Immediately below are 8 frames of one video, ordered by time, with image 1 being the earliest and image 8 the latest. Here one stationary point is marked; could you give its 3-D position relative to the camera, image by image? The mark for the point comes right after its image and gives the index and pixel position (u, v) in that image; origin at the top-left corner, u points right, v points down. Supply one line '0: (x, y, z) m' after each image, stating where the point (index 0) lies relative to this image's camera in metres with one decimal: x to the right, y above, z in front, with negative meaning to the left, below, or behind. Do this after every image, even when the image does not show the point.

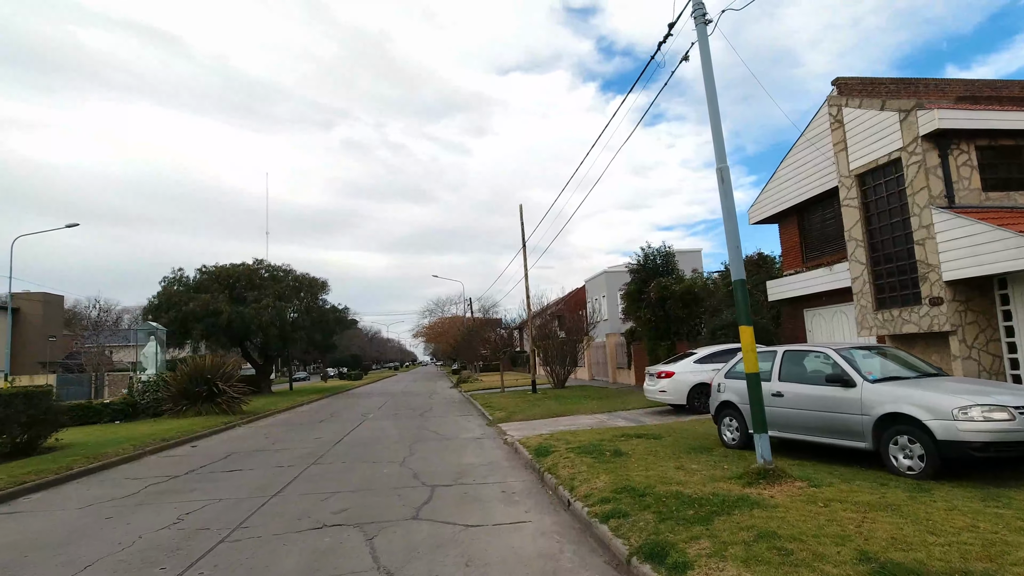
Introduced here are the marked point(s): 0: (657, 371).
0: (+3.7, -2.1, +14.0) m
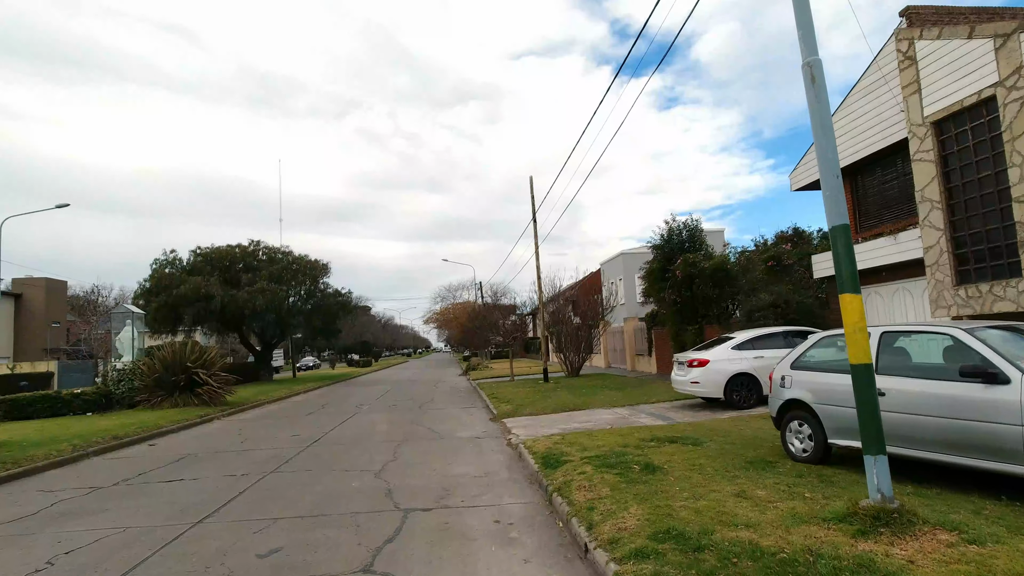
0: (+3.8, -1.5, +12.0) m
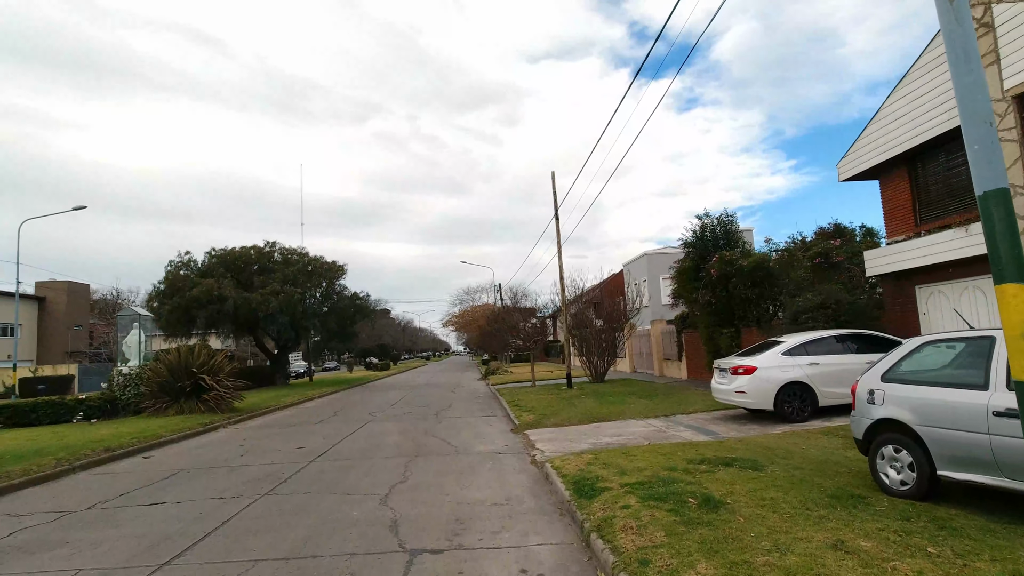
0: (+4.3, -1.5, +10.7) m
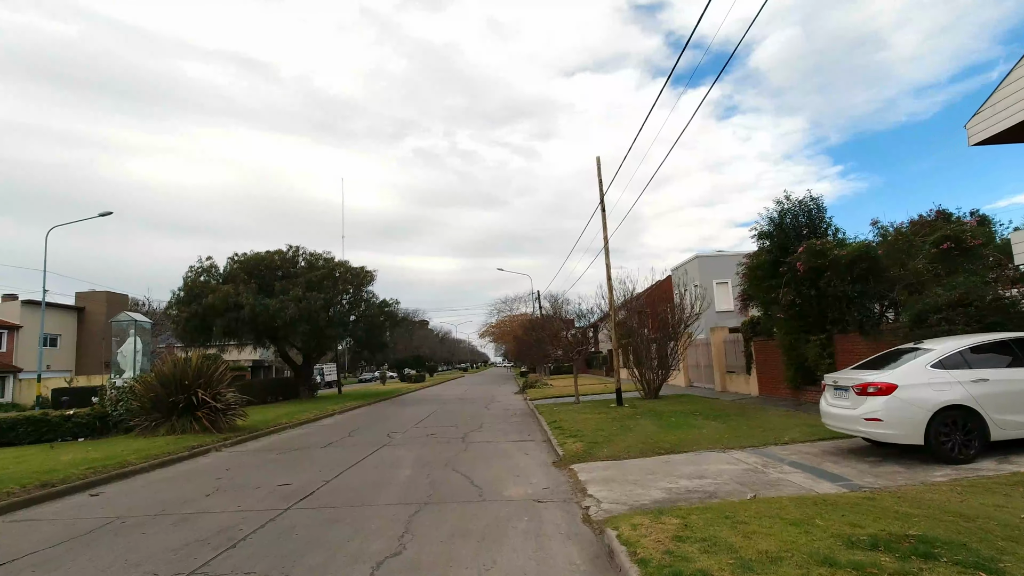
0: (+4.9, -1.3, +7.8) m
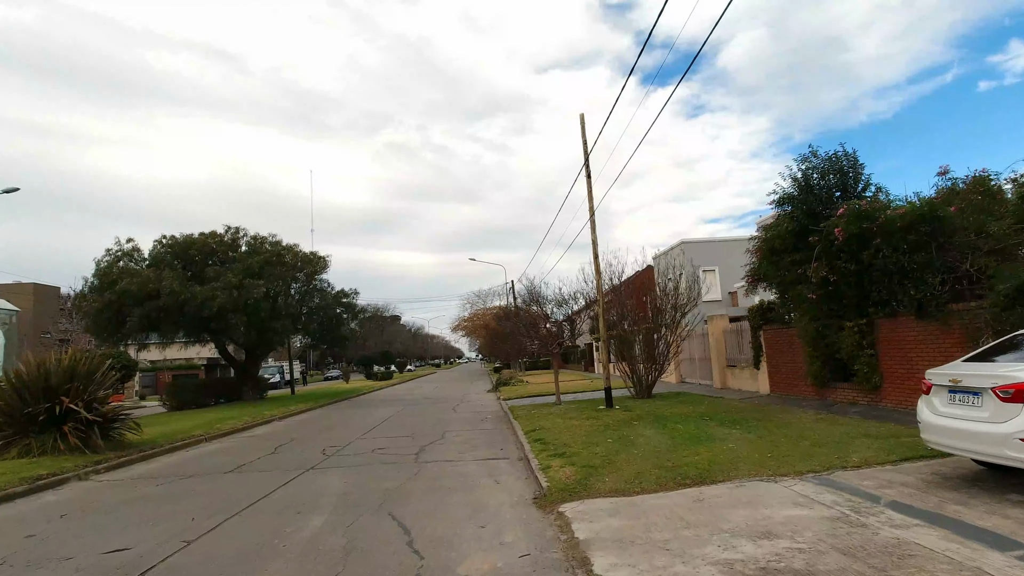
0: (+4.5, -0.9, +5.1) m
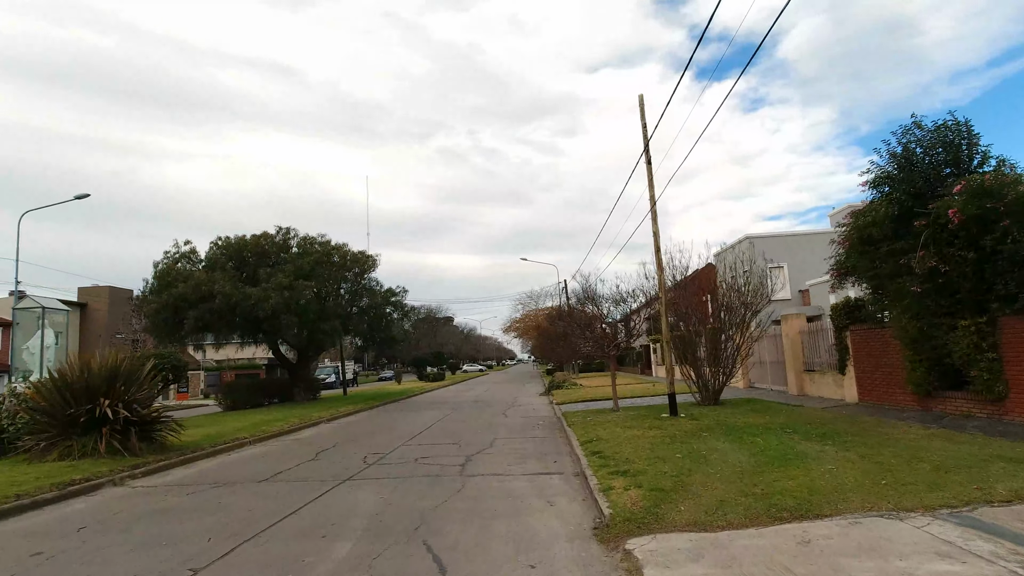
0: (+4.9, -0.7, +3.6) m
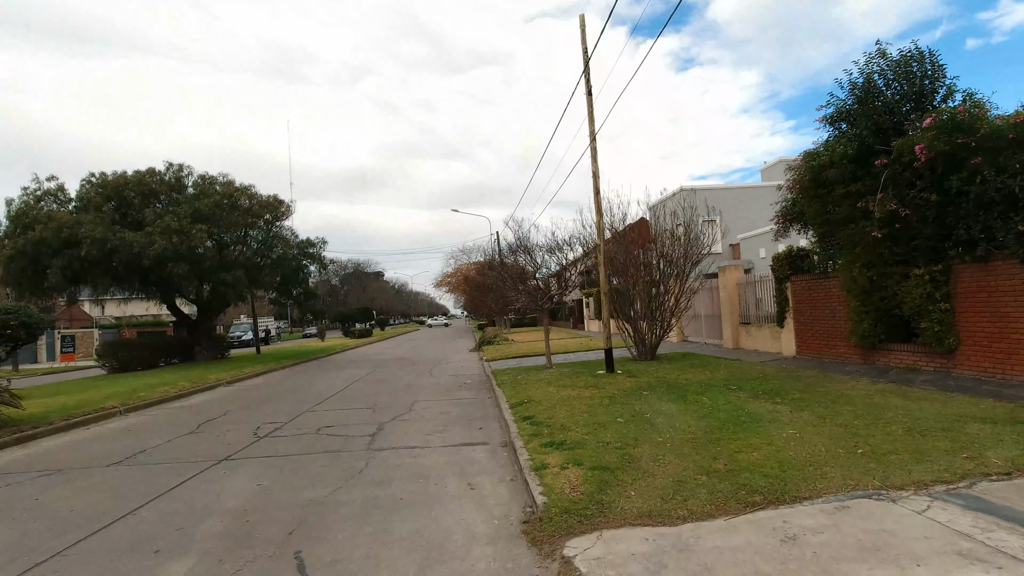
0: (+4.4, -0.3, +2.7) m
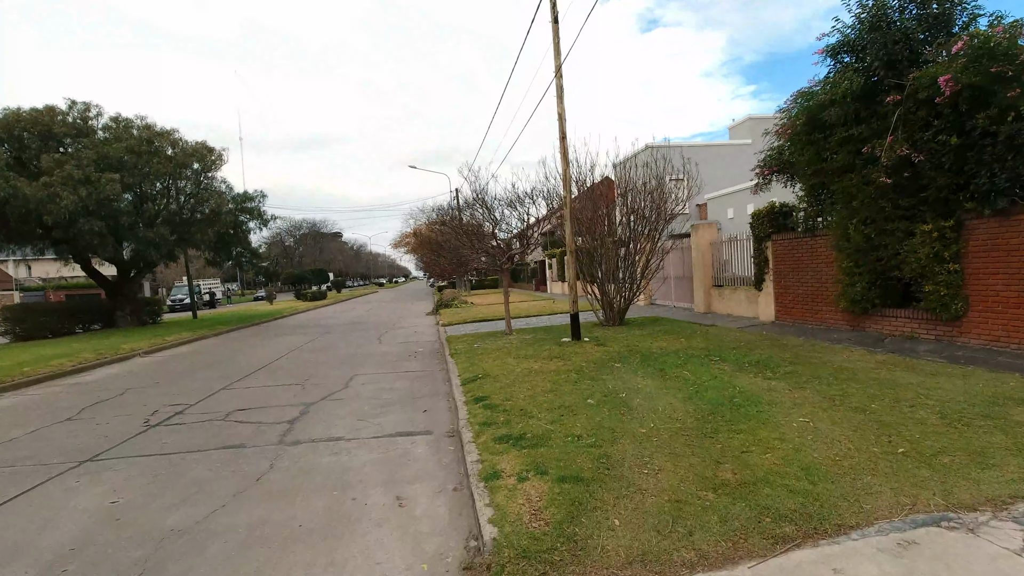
0: (+4.2, -0.2, +1.5) m
